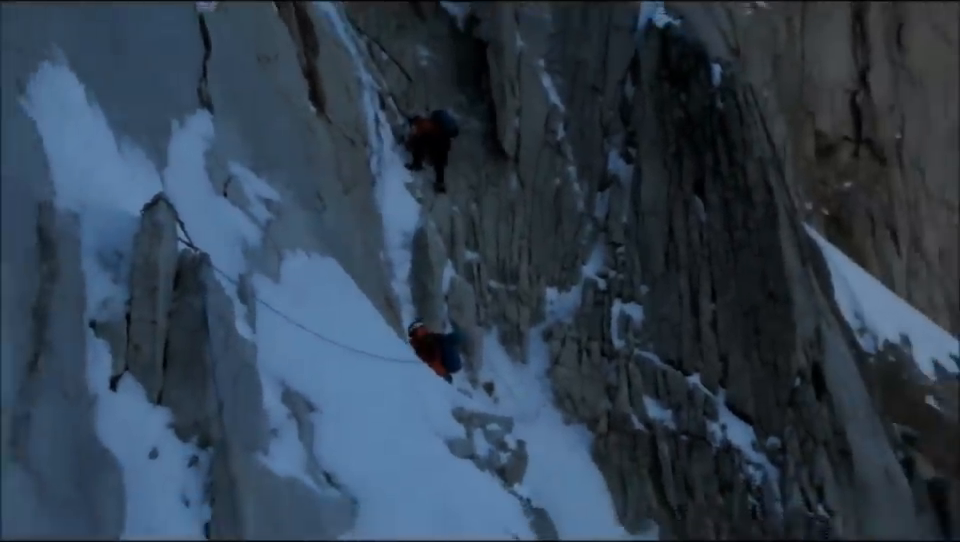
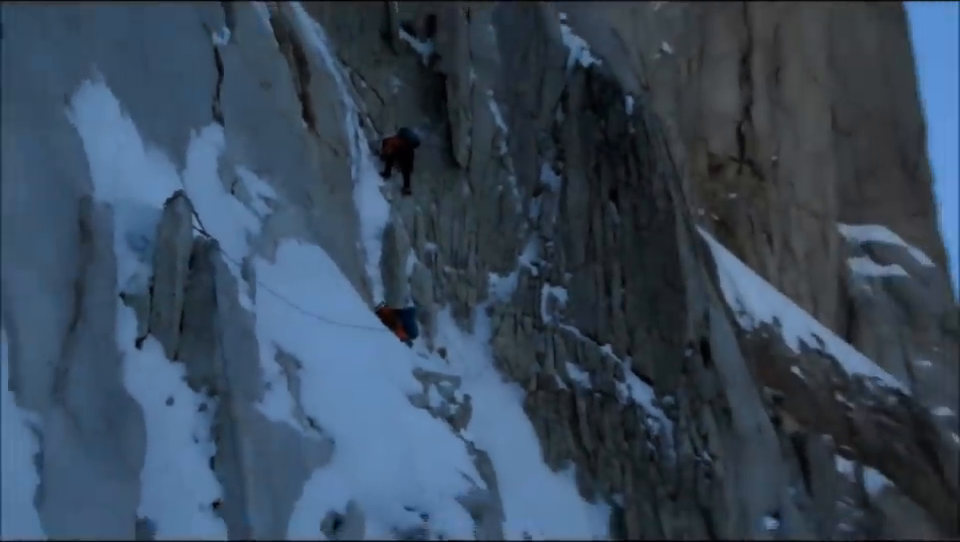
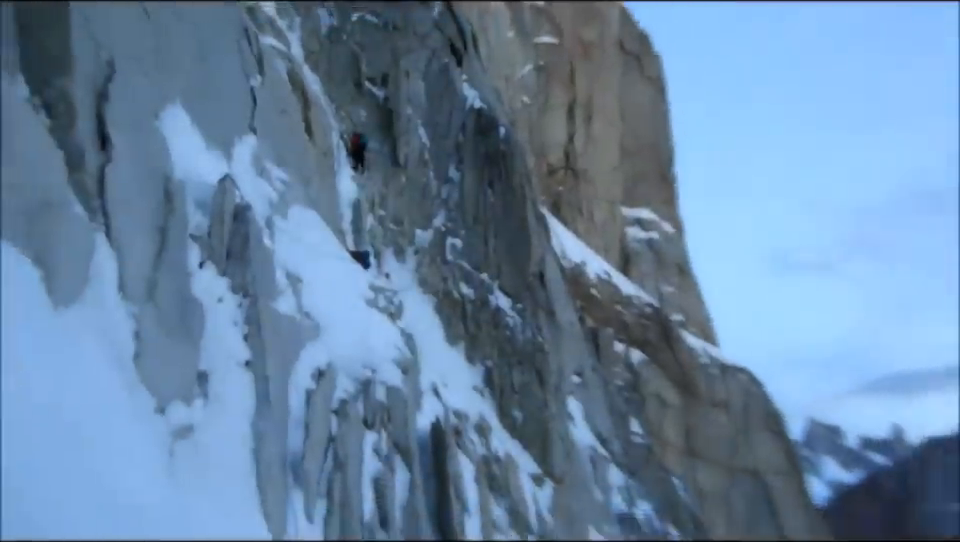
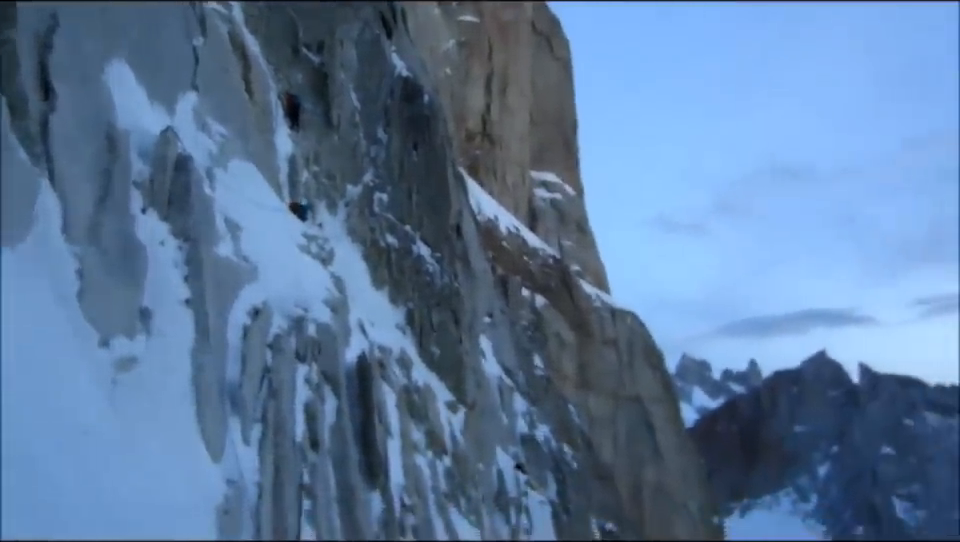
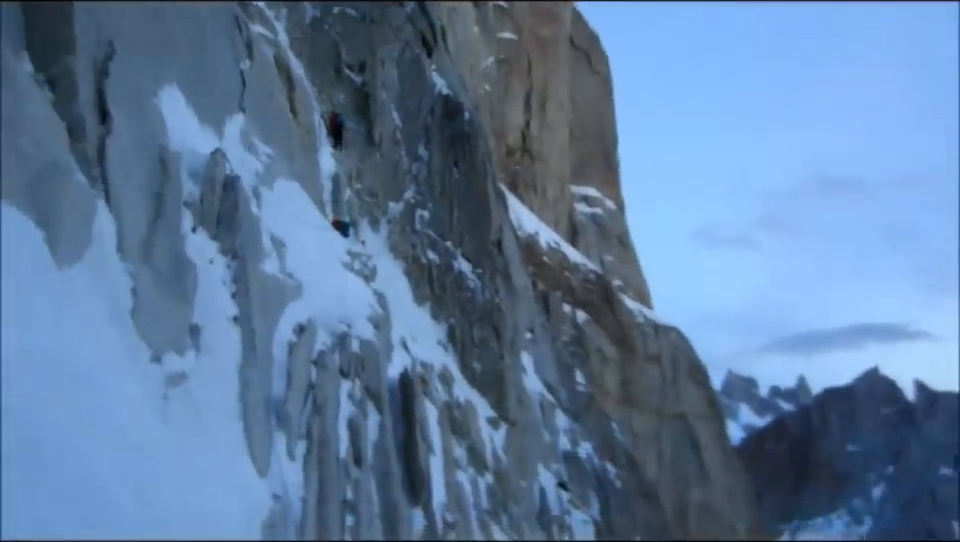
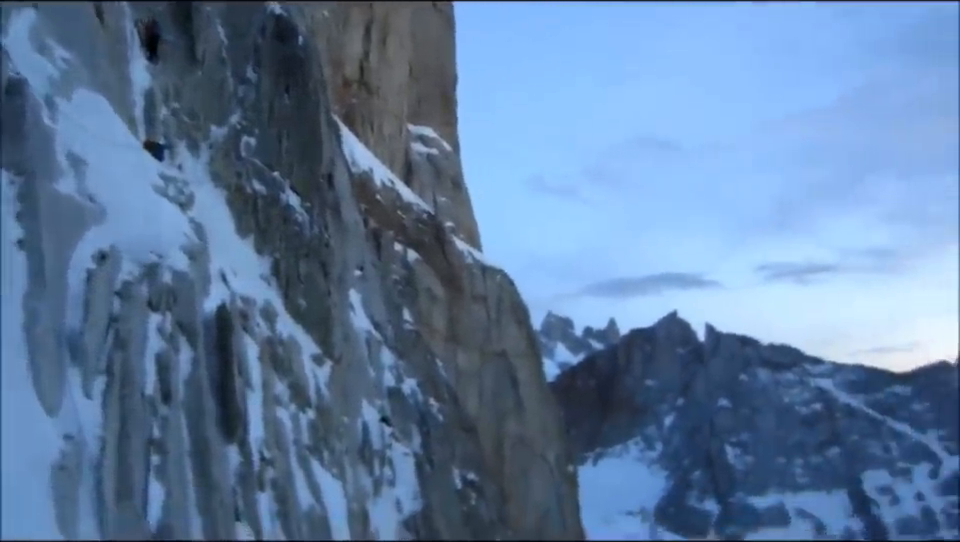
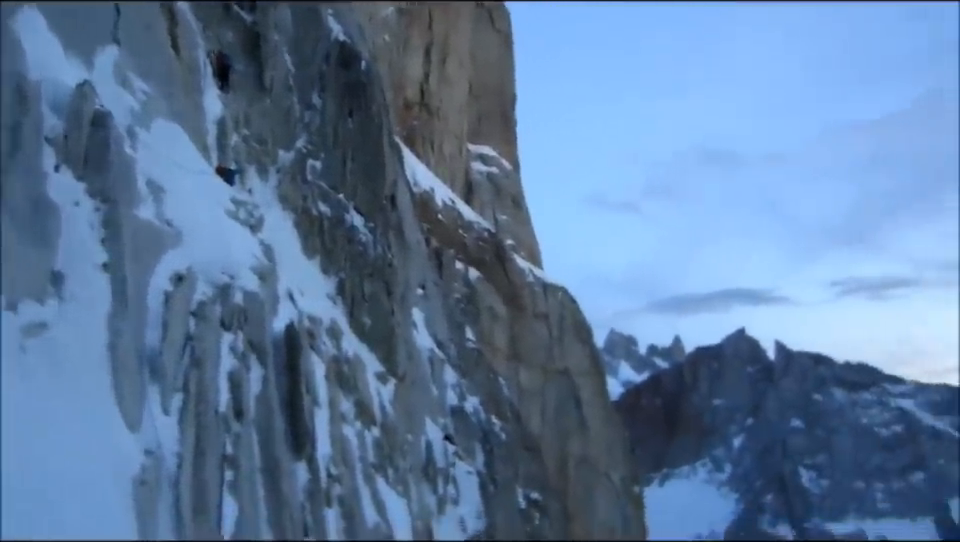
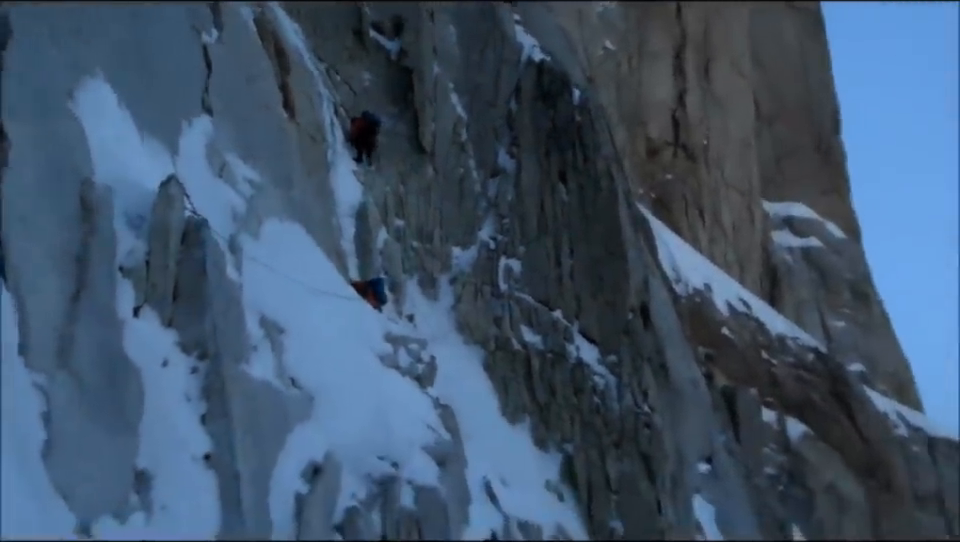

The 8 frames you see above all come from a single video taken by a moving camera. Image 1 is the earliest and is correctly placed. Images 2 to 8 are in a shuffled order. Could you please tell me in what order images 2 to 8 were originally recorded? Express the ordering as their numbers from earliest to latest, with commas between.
2, 8, 3, 5, 4, 7, 6
